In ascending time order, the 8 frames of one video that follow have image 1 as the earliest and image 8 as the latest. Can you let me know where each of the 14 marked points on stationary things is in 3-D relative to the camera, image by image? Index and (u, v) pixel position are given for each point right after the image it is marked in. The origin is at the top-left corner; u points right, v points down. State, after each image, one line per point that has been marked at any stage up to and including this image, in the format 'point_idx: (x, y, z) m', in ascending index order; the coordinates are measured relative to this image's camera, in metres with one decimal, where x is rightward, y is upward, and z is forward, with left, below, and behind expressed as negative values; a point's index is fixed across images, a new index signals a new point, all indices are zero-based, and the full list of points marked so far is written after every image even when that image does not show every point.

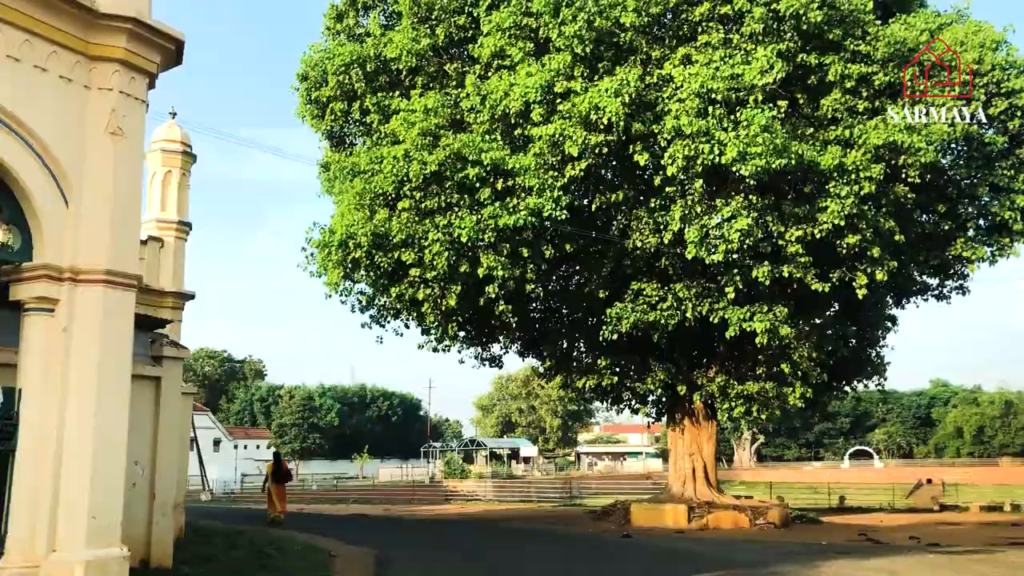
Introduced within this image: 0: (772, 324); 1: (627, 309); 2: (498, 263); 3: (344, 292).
0: (+4.0, -0.6, +14.3) m
1: (+1.8, -0.4, +14.8) m
2: (-0.2, +0.3, +13.7) m
3: (-2.9, -0.1, +15.8) m
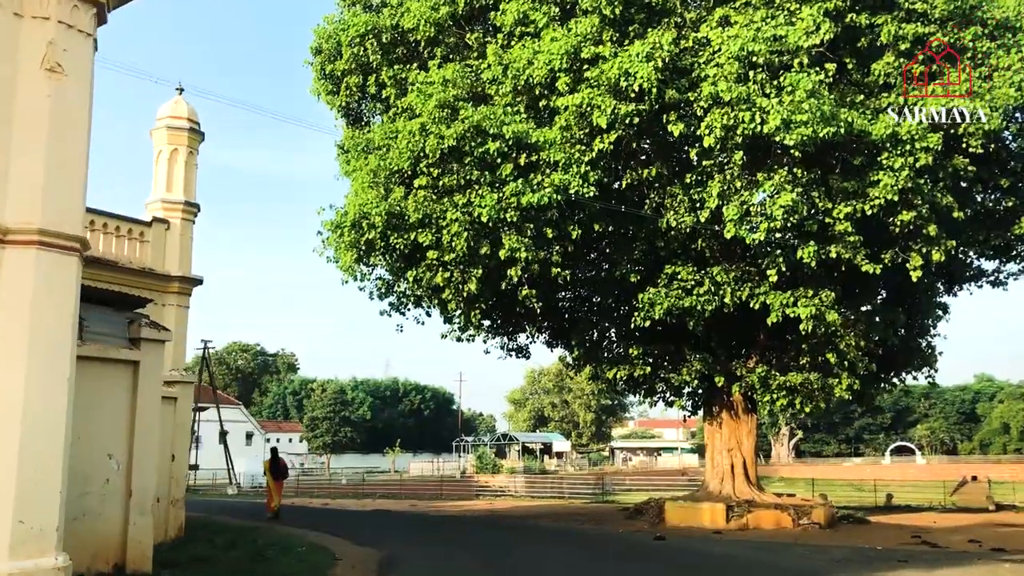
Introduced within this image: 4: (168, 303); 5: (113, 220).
0: (+4.4, -0.3, +13.3) m
1: (+2.2, -0.1, +13.9) m
2: (+0.1, +0.6, +12.8) m
3: (-2.5, +0.2, +15.0) m
4: (-5.0, -0.2, +13.6) m
5: (-5.6, +1.0, +13.0) m
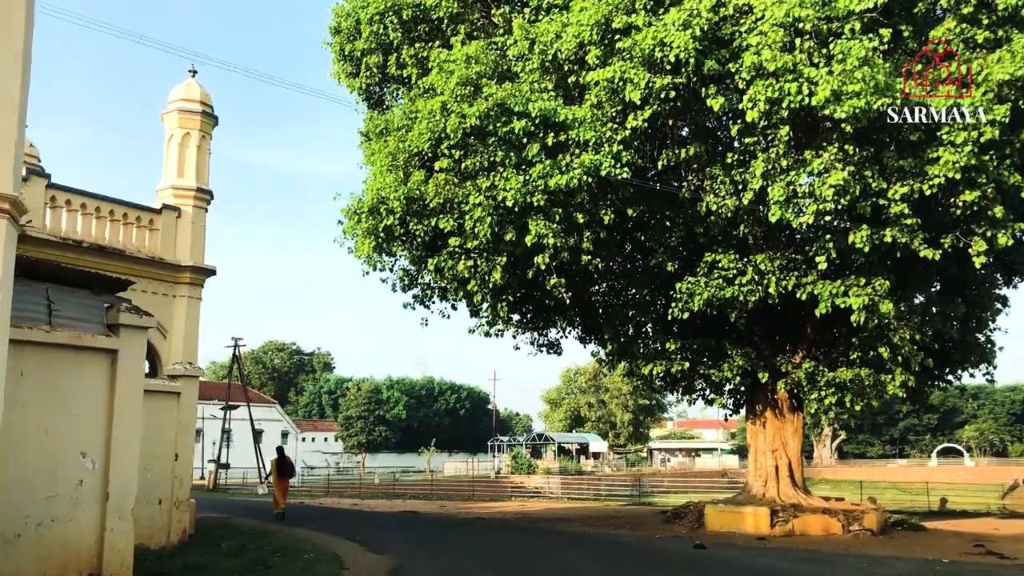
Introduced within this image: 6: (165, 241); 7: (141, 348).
0: (+4.7, -0.2, +12.3) m
1: (+2.6, 0.0, +12.9) m
2: (+0.5, +0.7, +11.9) m
3: (-2.0, +0.3, +14.2) m
4: (-4.6, -0.1, +13.0) m
5: (-5.2, +1.1, +12.4) m
6: (-4.8, +0.7, +12.9) m
7: (-2.9, -0.5, +7.1) m
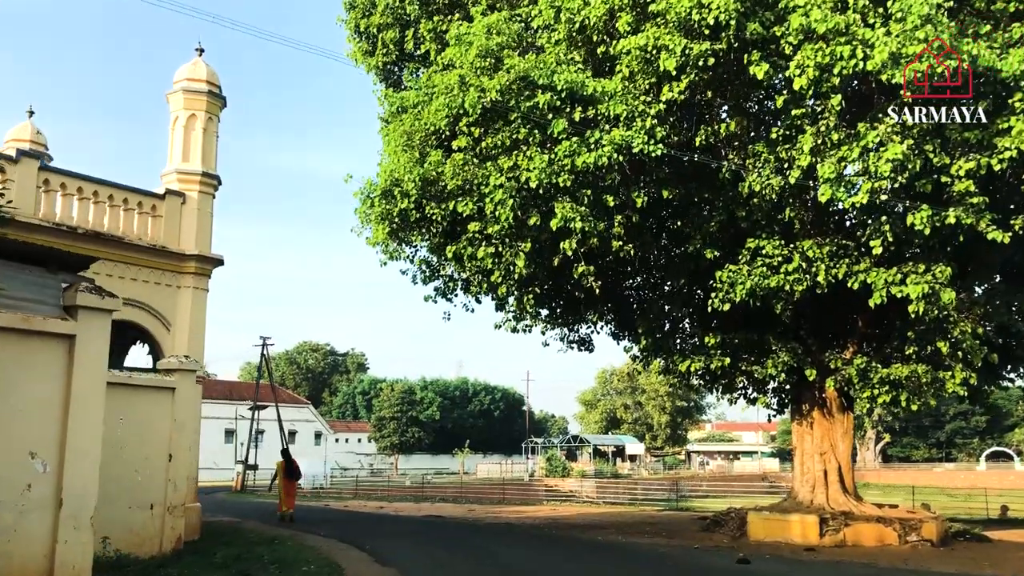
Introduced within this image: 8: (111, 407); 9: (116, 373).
0: (+5.0, 0.0, +11.1) m
1: (+2.9, +0.2, +11.9) m
2: (+0.8, +0.9, +11.0) m
3: (-1.7, +0.5, +13.4) m
4: (-4.3, 0.0, +12.2) m
5: (-4.9, +1.2, +11.7) m
6: (-4.5, +0.8, +12.1) m
7: (-2.8, -0.3, +6.3) m
8: (-3.8, -1.1, +8.7) m
9: (-3.8, -0.8, +8.9) m
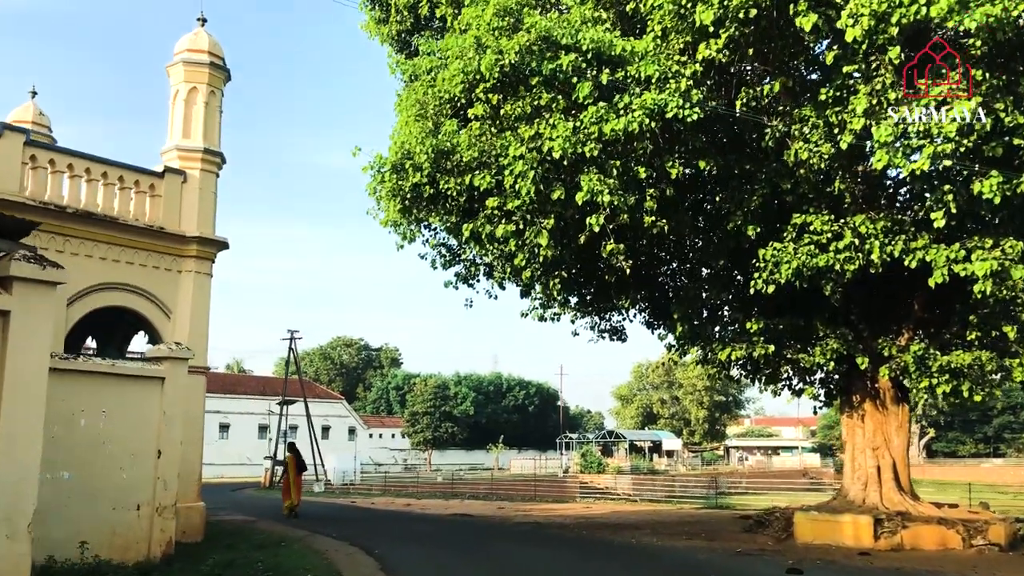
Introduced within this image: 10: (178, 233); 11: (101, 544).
0: (+5.3, +0.3, +10.0) m
1: (+3.2, +0.4, +10.8) m
2: (+1.0, +1.1, +10.0) m
3: (-1.3, +0.7, +12.5) m
4: (-4.0, +0.2, +11.4) m
5: (-4.6, +1.4, +10.9) m
6: (-4.2, +1.0, +11.4) m
7: (-2.7, -0.1, +5.5) m
8: (-3.7, -0.9, +7.9) m
9: (-3.6, -0.6, +8.1) m
10: (-4.1, +0.7, +11.3) m
11: (-3.5, -2.2, +8.0) m
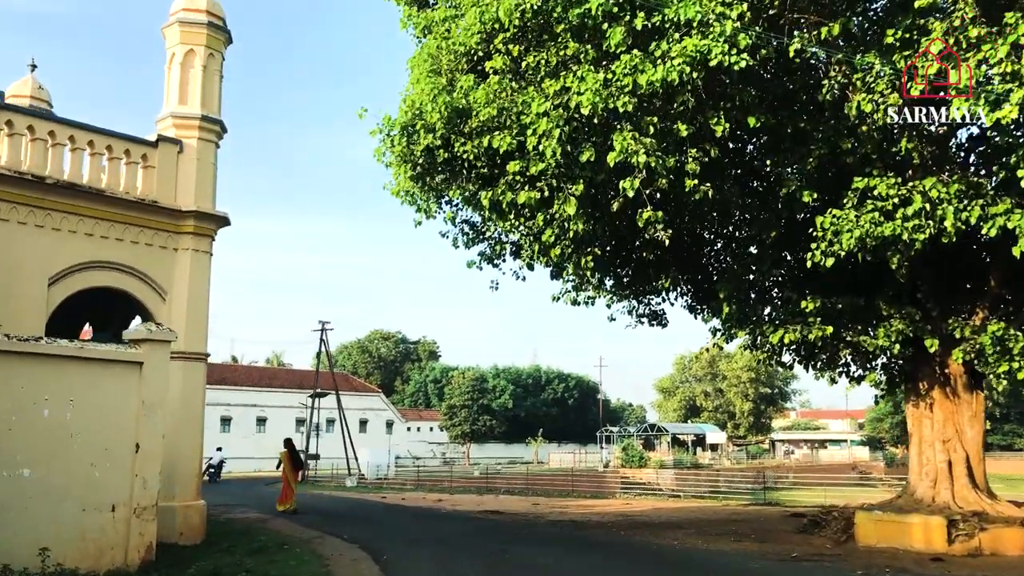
0: (+5.5, +0.6, +8.7) m
1: (+3.5, +0.7, +9.6) m
2: (+1.2, +1.4, +8.8) m
3: (-1.0, +0.9, +11.4) m
4: (-3.7, +0.5, +10.5) m
5: (-4.4, +1.6, +10.0) m
6: (-3.9, +1.2, +10.4) m
7: (-2.7, +0.1, +4.5) m
8: (-3.5, -0.7, +7.0) m
9: (-3.5, -0.4, +7.2) m
10: (-3.8, +0.9, +10.4) m
11: (-3.4, -2.0, +7.0) m
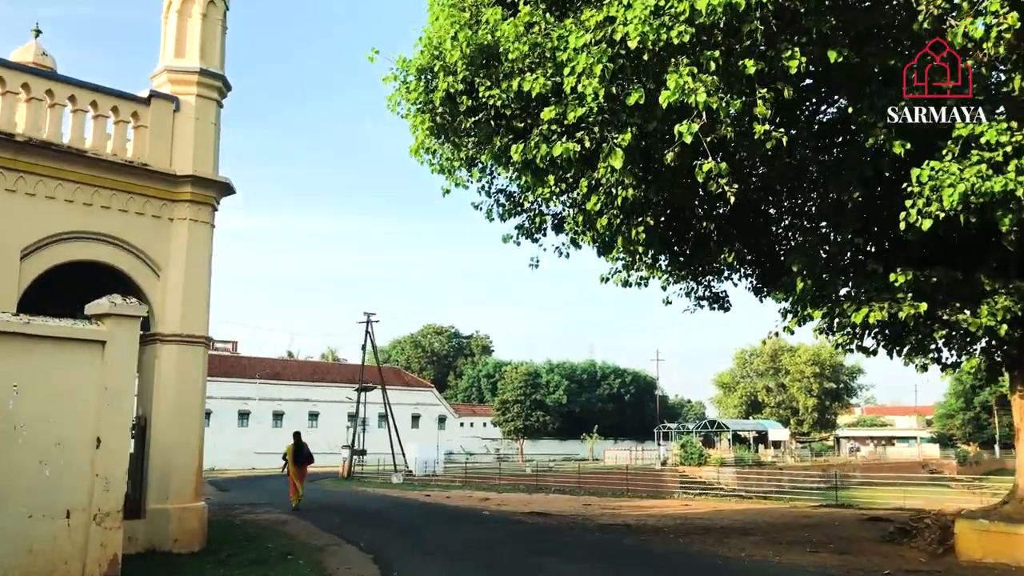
0: (+5.8, +0.9, +6.9) m
1: (+3.8, +1.0, +8.0) m
2: (+1.5, +1.6, +7.4) m
3: (-0.6, +1.2, +10.1) m
4: (-3.4, +0.7, +9.3) m
5: (-4.0, +1.9, +8.9) m
6: (-3.6, +1.5, +9.3) m
7: (-2.6, +0.3, +3.3) m
8: (-3.3, -0.5, +5.8) m
9: (-3.3, -0.2, +6.0) m
10: (-3.4, +1.2, +9.2) m
11: (-3.2, -1.7, +5.9) m
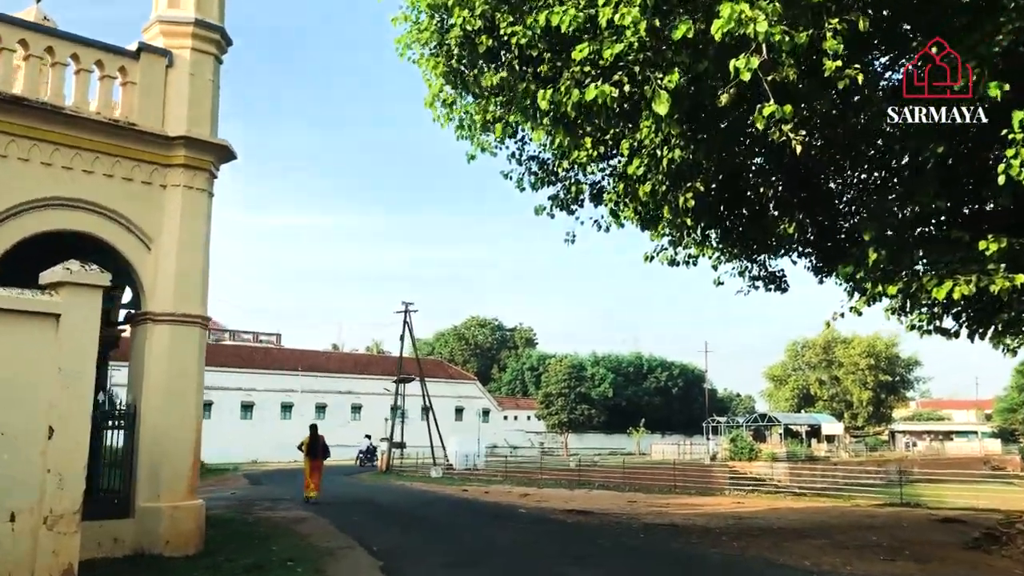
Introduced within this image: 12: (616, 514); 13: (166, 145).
0: (+5.9, +1.1, +5.6) m
1: (+4.0, +1.3, +6.7) m
2: (+1.6, +1.9, +6.2) m
3: (-0.3, +1.5, +9.0) m
4: (-3.1, +0.9, +8.4) m
5: (-3.8, +2.1, +8.0) m
6: (-3.3, +1.7, +8.3) m
7: (-2.7, +0.5, +2.3) m
8: (-3.2, -0.3, +4.9) m
9: (-3.2, 0.0, +5.1) m
10: (-3.1, +1.4, +8.3) m
11: (-3.1, -1.5, +4.9) m
12: (+1.7, -3.8, +15.7) m
13: (-3.1, +1.3, +8.4) m
